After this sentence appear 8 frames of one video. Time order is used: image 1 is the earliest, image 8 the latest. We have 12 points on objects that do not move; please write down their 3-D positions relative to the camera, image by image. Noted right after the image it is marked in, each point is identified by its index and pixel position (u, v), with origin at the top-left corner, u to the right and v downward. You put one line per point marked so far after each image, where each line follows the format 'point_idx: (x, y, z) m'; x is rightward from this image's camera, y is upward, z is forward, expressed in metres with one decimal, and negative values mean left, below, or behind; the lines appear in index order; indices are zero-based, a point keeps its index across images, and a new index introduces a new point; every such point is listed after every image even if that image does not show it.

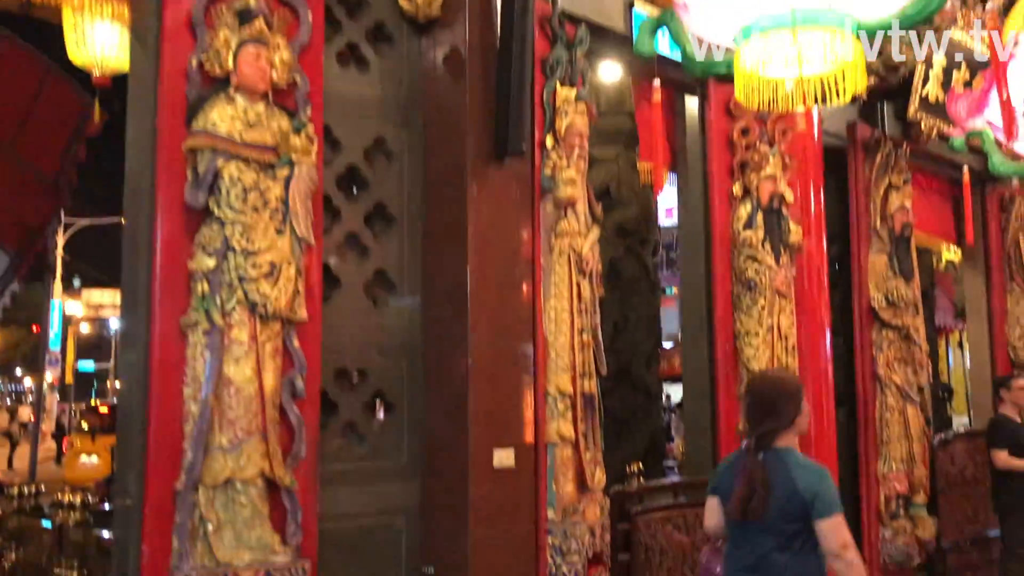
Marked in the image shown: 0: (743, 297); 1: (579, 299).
0: (+1.1, 0.0, +4.5) m
1: (+0.3, 0.0, +3.6) m
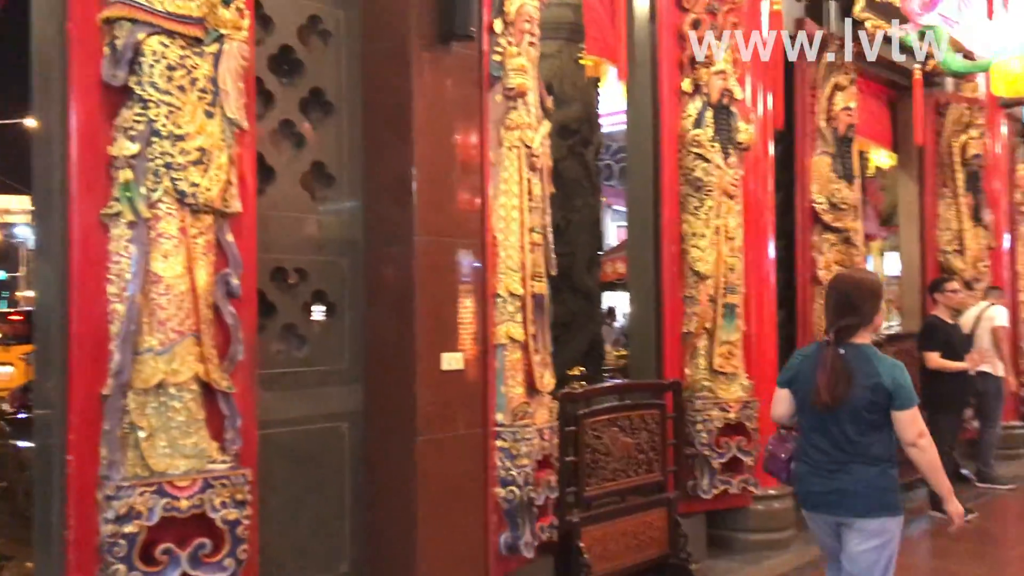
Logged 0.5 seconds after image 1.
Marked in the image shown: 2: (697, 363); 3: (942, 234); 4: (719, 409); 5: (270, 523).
0: (+0.8, +0.4, +4.4) m
1: (+0.1, +0.3, +3.5) m
2: (+0.9, -0.4, +4.4) m
3: (+3.0, +0.4, +6.8) m
4: (+0.9, -0.5, +4.4) m
5: (-0.8, -0.7, +3.0) m
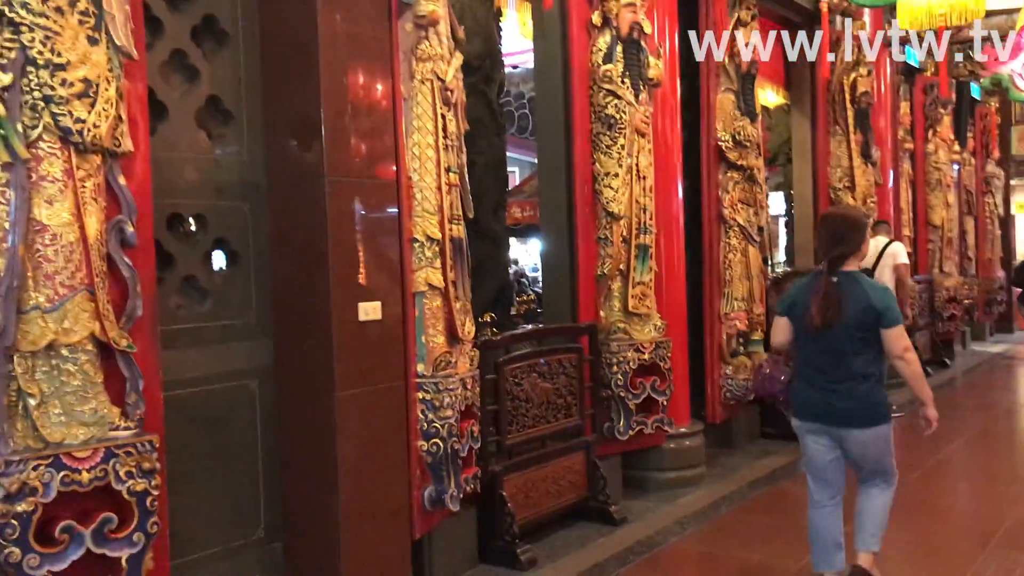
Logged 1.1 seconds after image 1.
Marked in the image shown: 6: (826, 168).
0: (+0.4, +0.7, +4.3) m
1: (-0.2, +0.5, +3.3) m
2: (+0.5, -0.1, +4.4) m
3: (+2.3, +0.8, +7.0) m
4: (+0.5, -0.3, +4.3) m
5: (-1.0, -0.6, +2.8) m
6: (+2.2, +0.9, +7.0) m
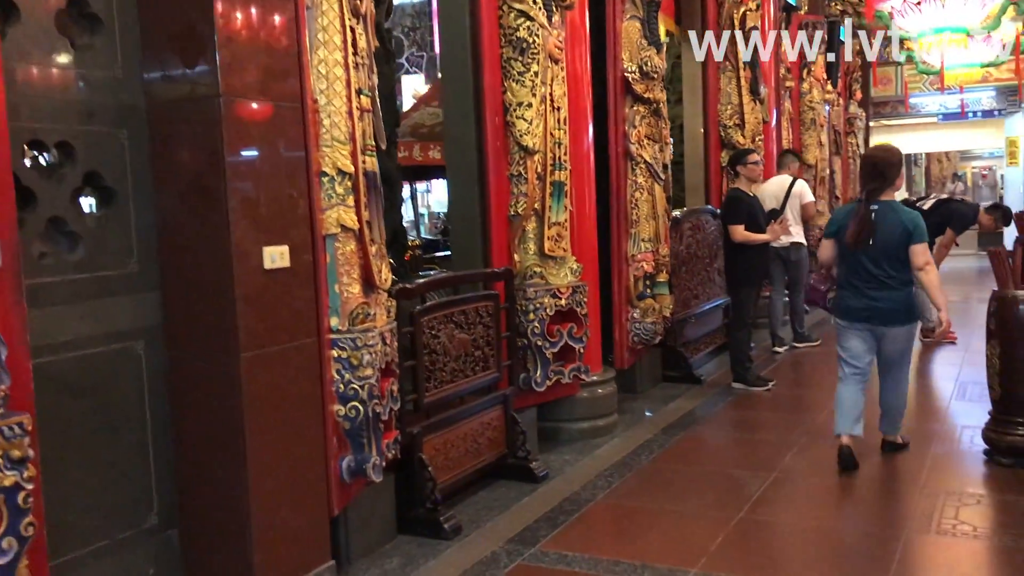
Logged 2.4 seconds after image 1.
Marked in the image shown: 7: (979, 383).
0: (0.0, +0.9, +3.9) m
1: (-0.5, +0.7, +2.8) m
2: (+0.1, +0.2, +4.1) m
3: (+1.5, +1.3, +6.8) m
4: (+0.2, 0.0, +4.0) m
5: (-1.1, -0.5, +2.3) m
6: (+1.4, +1.3, +6.8) m
7: (+2.7, -0.6, +5.5) m
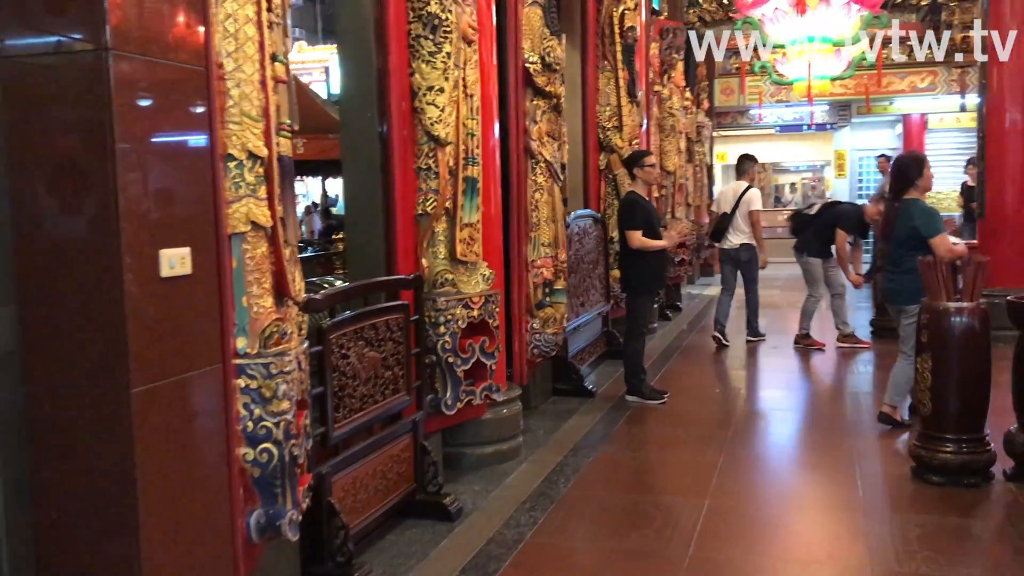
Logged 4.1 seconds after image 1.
0: (-0.3, +0.9, +3.5) m
1: (-0.6, +0.7, +2.3) m
2: (-0.3, +0.1, +3.6) m
3: (+0.6, +1.2, +6.6) m
4: (-0.2, -0.1, +3.6) m
5: (-1.1, -0.5, +1.6) m
6: (+0.6, +1.2, +6.5) m
7: (+2.1, -0.6, +5.5) m
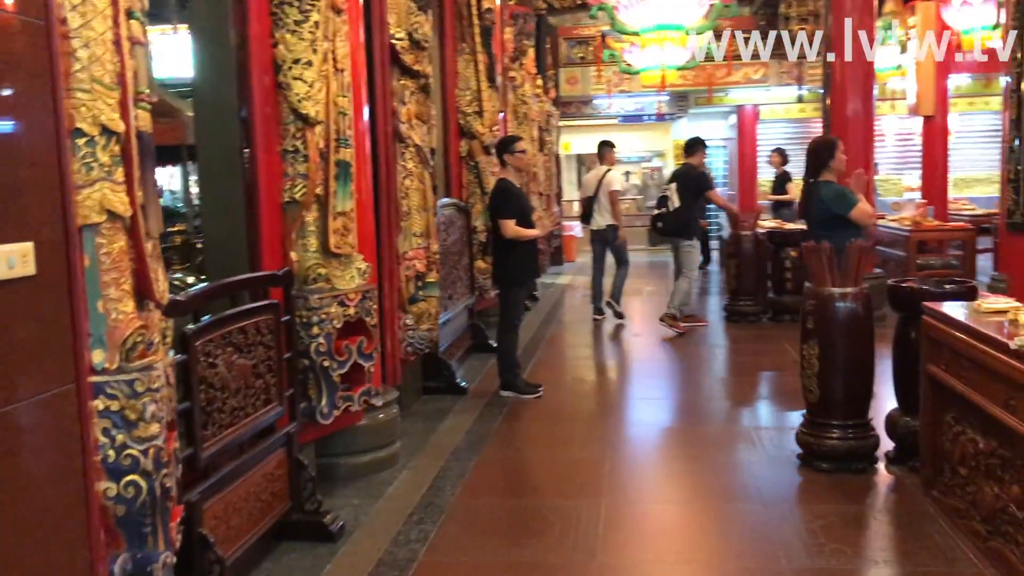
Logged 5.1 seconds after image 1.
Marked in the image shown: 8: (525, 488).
0: (-0.7, +0.9, +3.1) m
1: (-0.8, +0.7, +1.9) m
2: (-0.7, +0.1, +3.2) m
3: (-0.3, +1.3, +6.3) m
4: (-0.6, -0.1, +3.2) m
5: (-1.2, -0.5, +1.2) m
6: (-0.4, +1.3, +6.3) m
7: (+1.3, -0.6, +5.5) m
8: (0.0, -0.7, +3.6) m
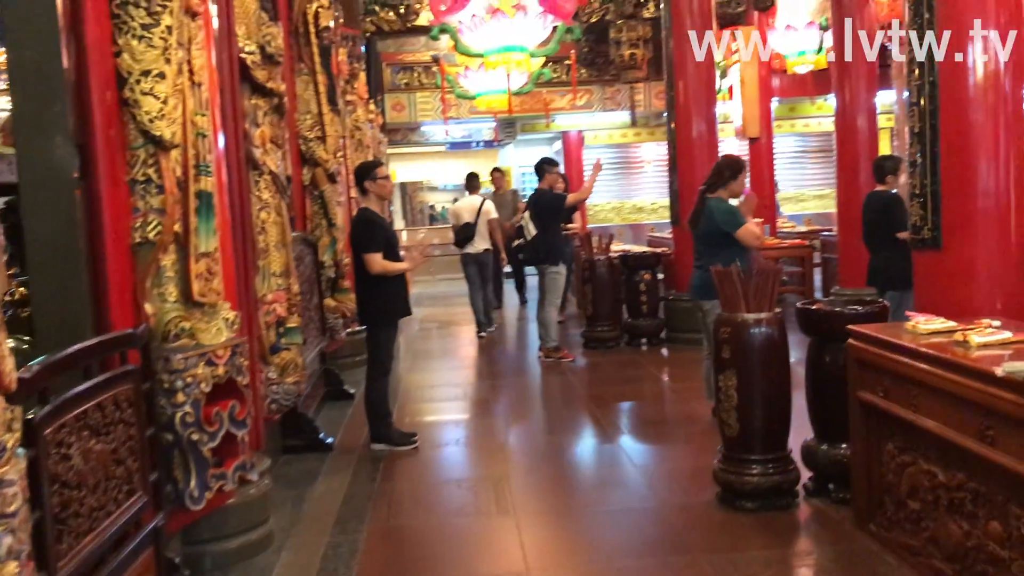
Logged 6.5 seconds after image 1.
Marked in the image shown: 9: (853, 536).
0: (-1.0, +0.7, +2.6) m
1: (-0.8, +0.5, +1.4) m
2: (-1.0, 0.0, +2.7) m
3: (-1.2, +1.0, +5.8) m
4: (-0.9, -0.2, +2.7) m
5: (-1.0, -0.6, +0.6) m
6: (-1.3, +1.0, +5.7) m
7: (+0.6, -0.7, +5.3) m
8: (-0.3, -0.9, +3.2) m
9: (+1.1, -0.8, +3.1) m
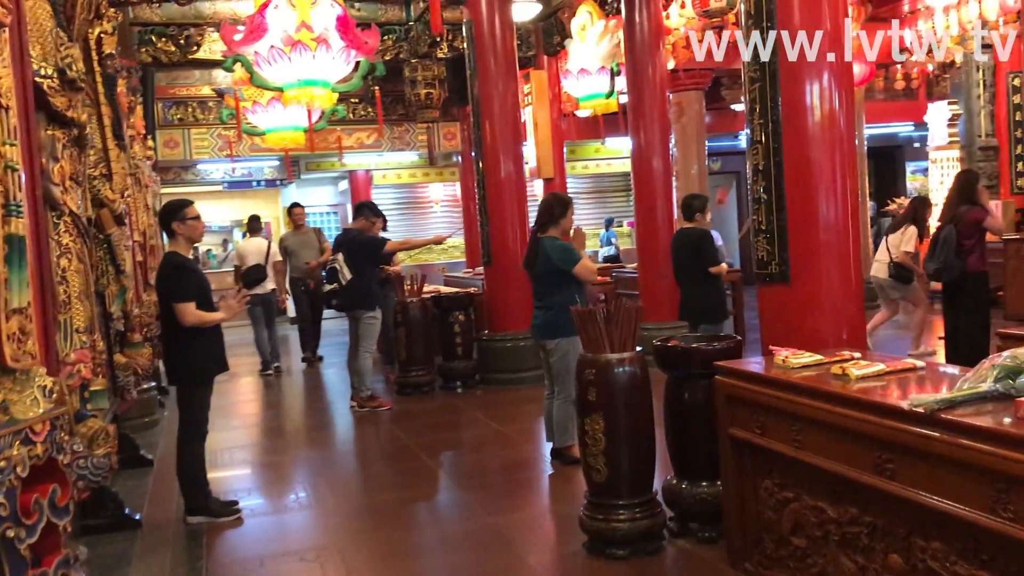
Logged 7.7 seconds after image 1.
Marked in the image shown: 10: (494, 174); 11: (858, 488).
0: (-1.3, +0.6, +2.1) m
1: (-0.8, +0.5, +1.0) m
2: (-1.2, -0.2, +2.2) m
3: (-2.3, +0.7, +5.2) m
4: (-1.1, -0.4, +2.2) m
5: (-0.8, -0.7, +0.1) m
6: (-2.3, +0.7, +5.1) m
7: (-0.3, -0.9, +5.1) m
8: (-0.6, -1.0, +2.8) m
9: (+0.7, -0.9, +3.1) m
10: (-0.1, +0.8, +7.1) m
11: (+0.9, -0.5, +2.5) m
